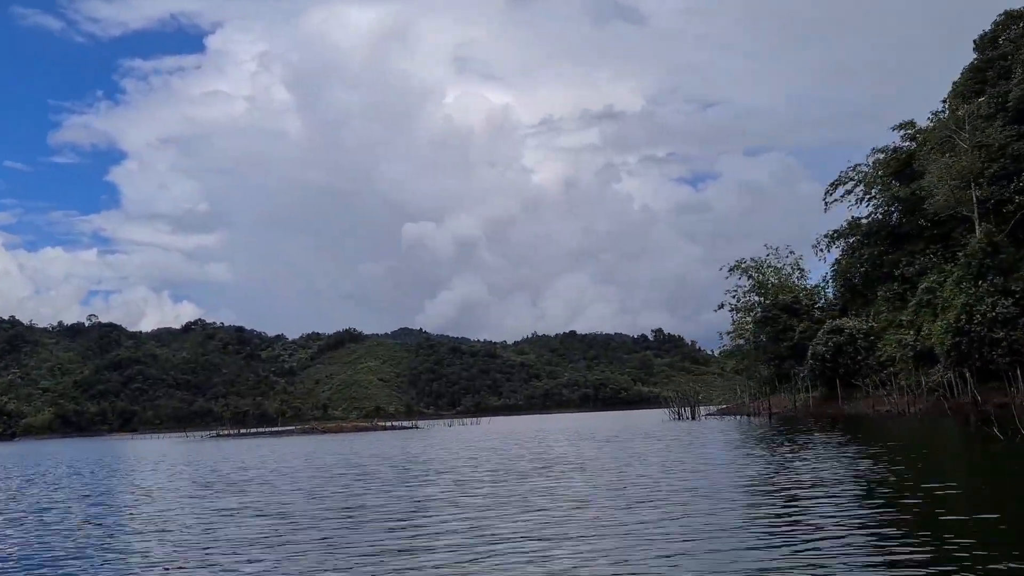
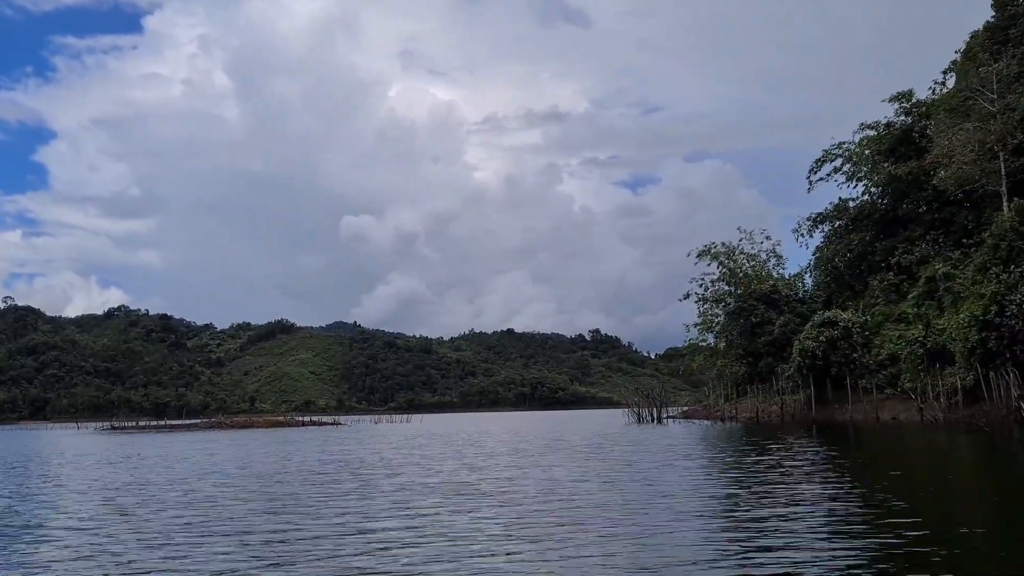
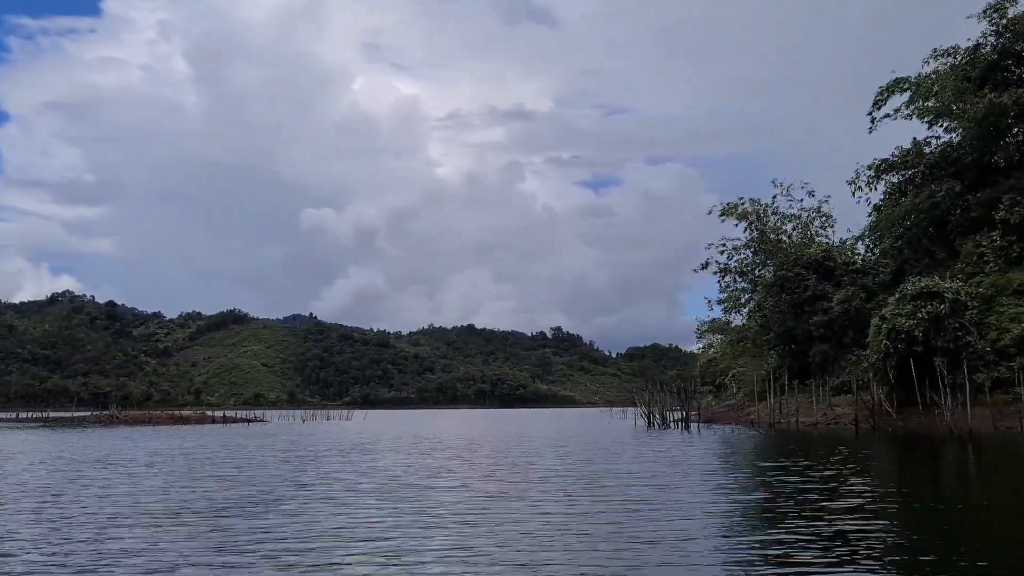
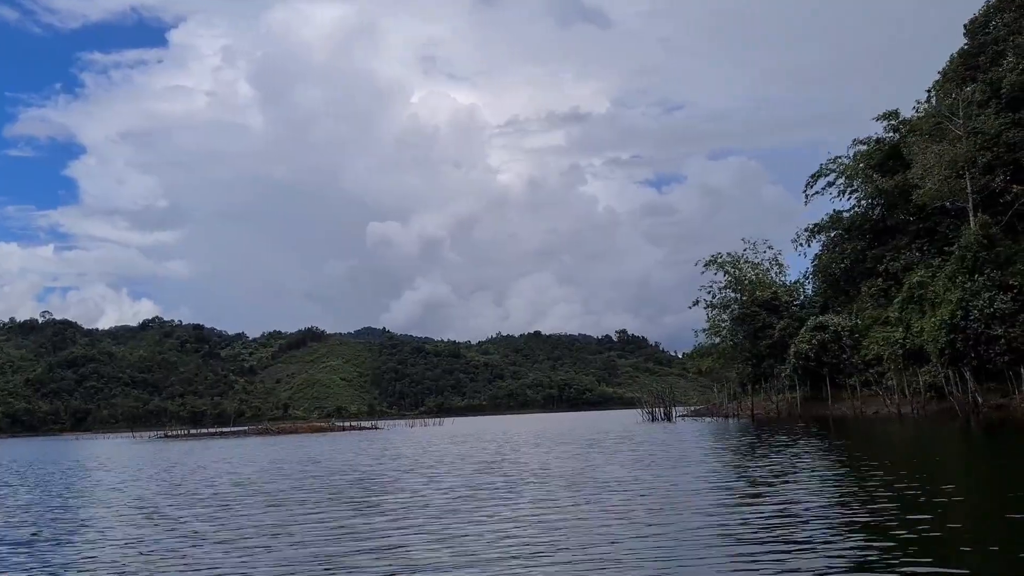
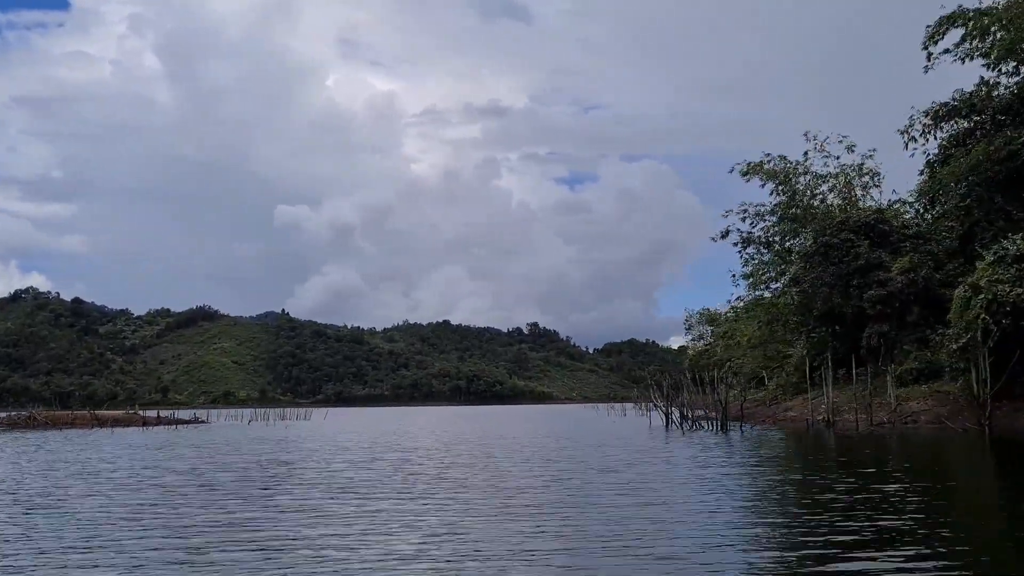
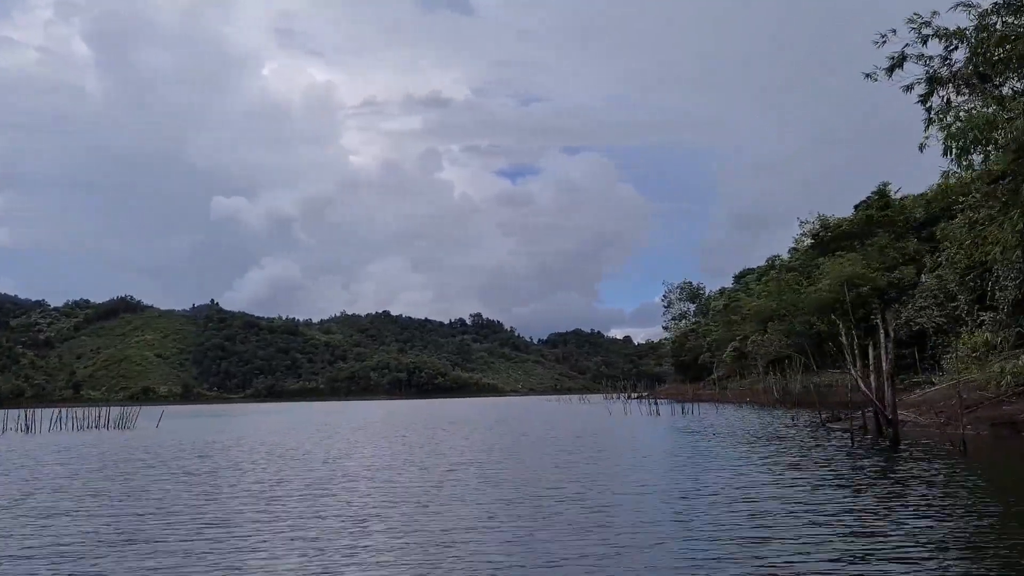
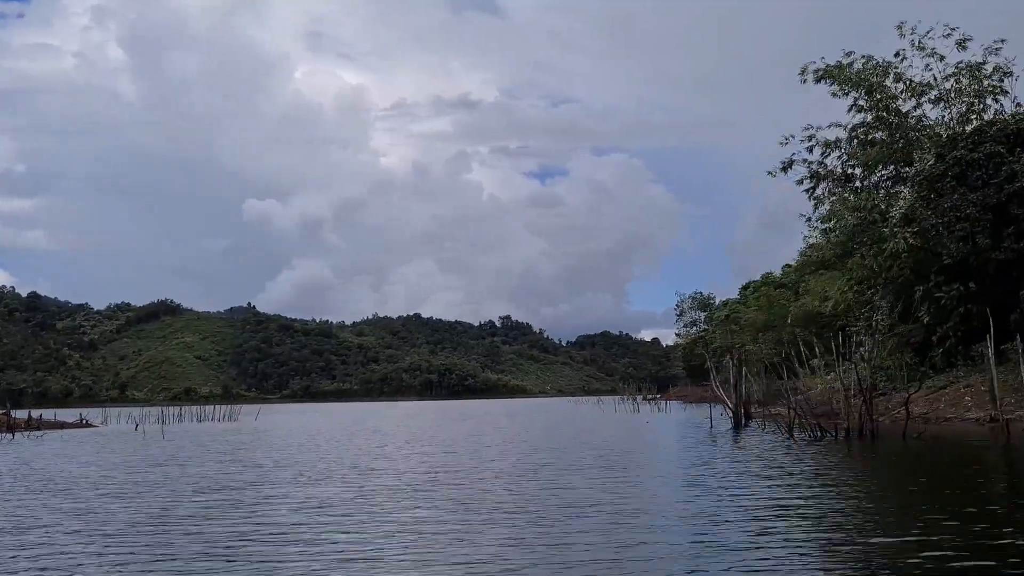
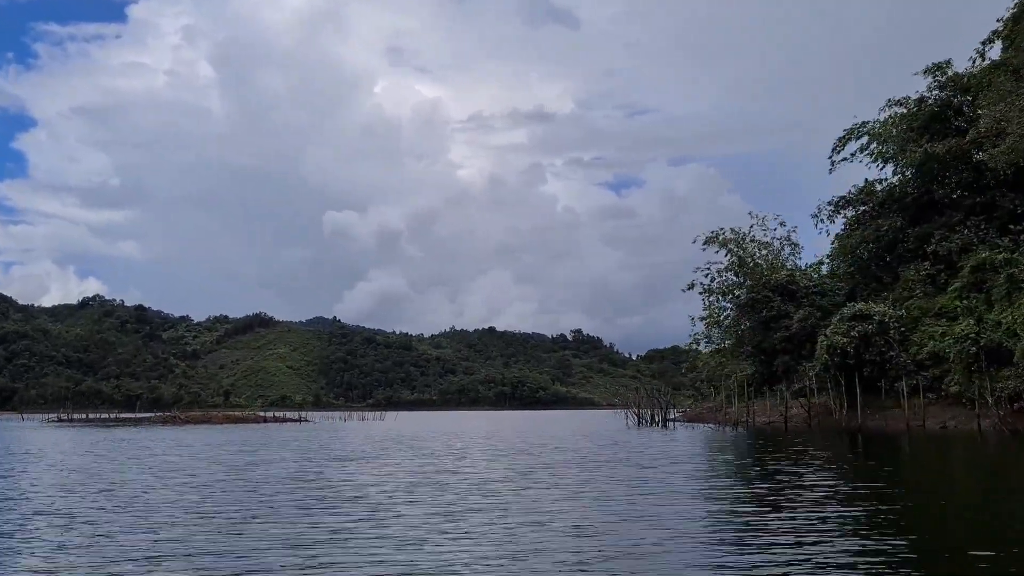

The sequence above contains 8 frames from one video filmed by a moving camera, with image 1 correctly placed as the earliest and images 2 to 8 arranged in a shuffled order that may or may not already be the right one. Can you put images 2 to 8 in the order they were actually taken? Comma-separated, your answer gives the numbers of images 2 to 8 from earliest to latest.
4, 2, 8, 3, 5, 7, 6
